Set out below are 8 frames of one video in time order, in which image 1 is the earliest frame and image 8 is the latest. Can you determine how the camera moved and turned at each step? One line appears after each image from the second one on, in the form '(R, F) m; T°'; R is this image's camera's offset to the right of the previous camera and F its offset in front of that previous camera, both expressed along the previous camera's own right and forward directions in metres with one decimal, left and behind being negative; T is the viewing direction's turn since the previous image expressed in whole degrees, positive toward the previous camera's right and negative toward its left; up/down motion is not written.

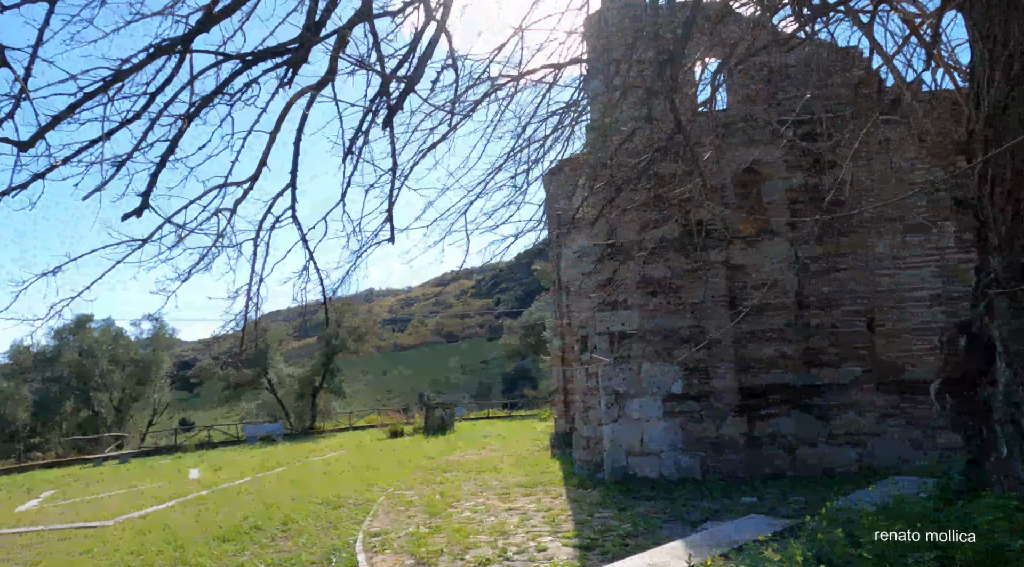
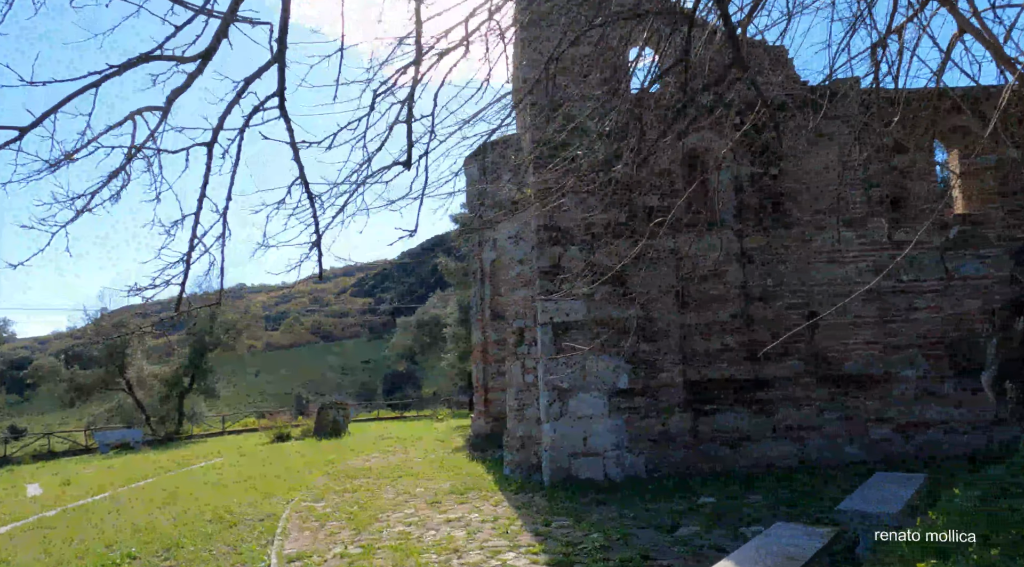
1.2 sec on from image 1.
(-0.6, +0.9) m; +10°
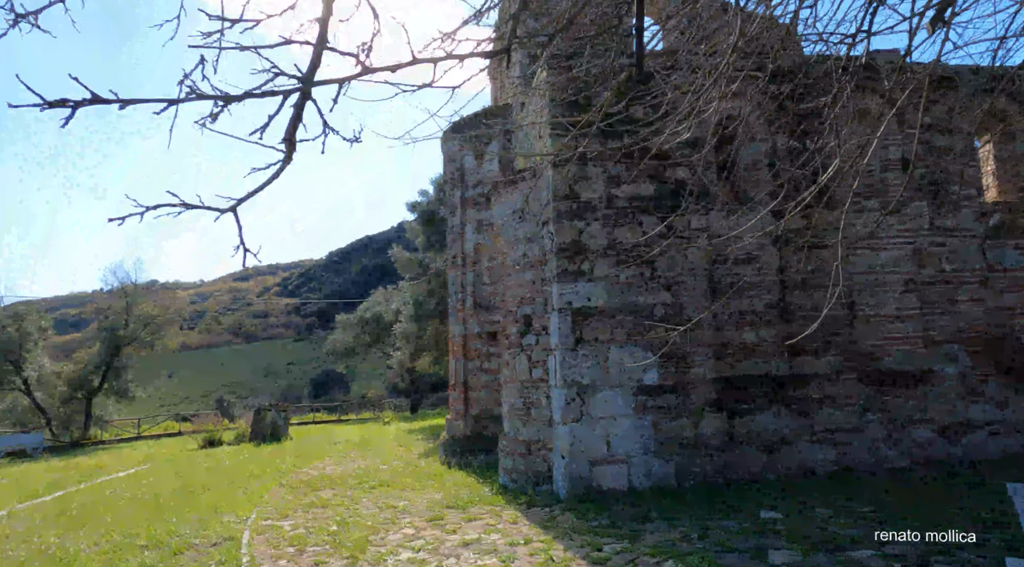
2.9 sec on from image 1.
(-0.9, +1.2) m; +6°
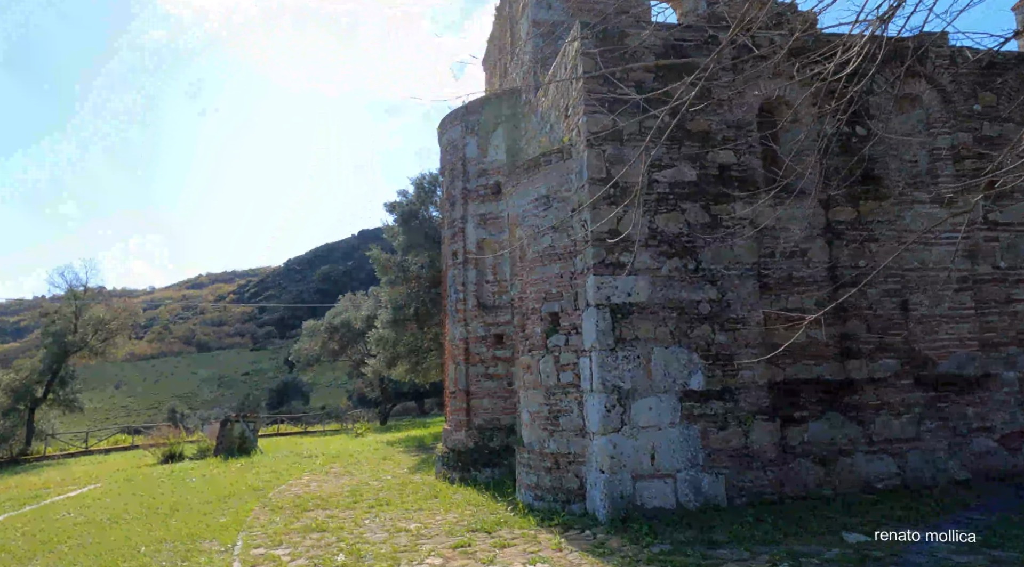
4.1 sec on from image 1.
(-0.6, +0.8) m; +3°
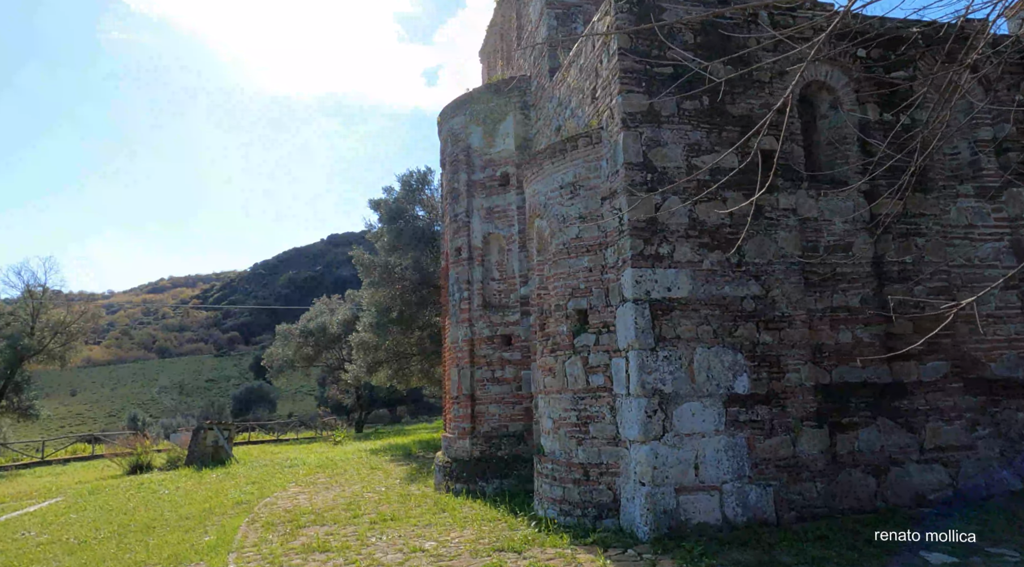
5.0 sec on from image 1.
(-0.5, +0.6) m; +3°
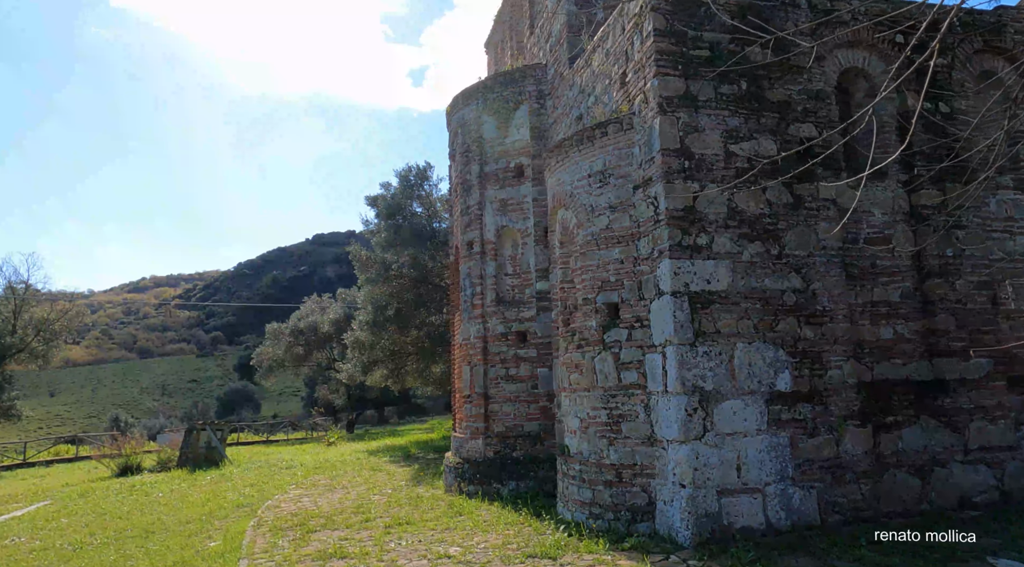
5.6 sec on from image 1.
(-0.4, +0.3) m; +1°
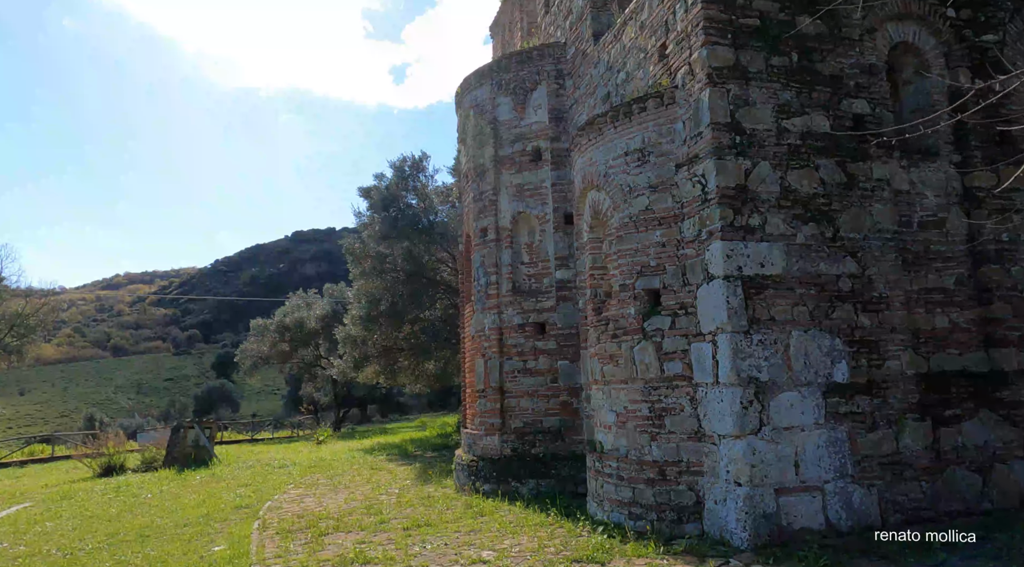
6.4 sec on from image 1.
(-0.4, +0.4) m; +2°
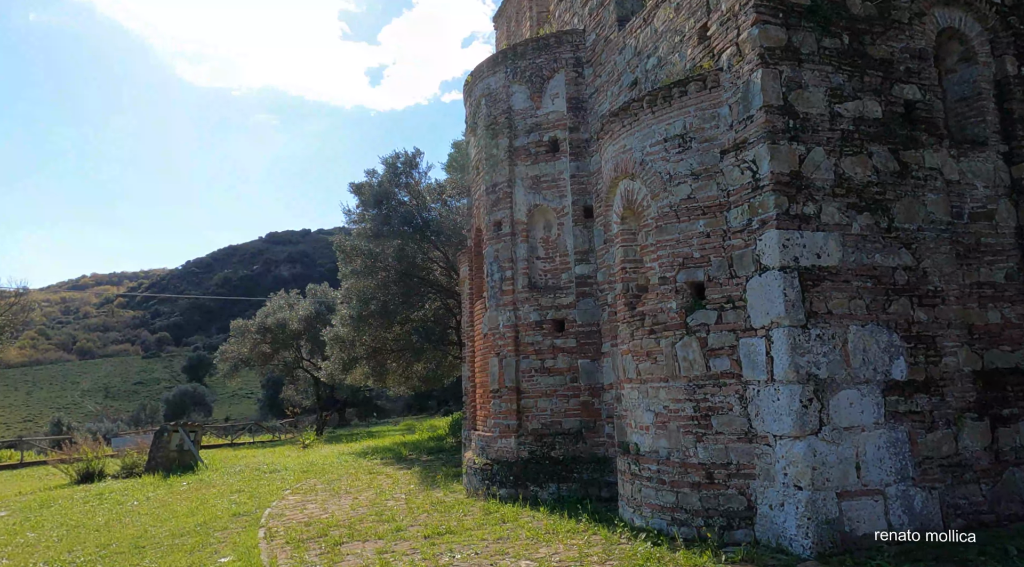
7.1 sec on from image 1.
(-0.5, +0.3) m; +2°
